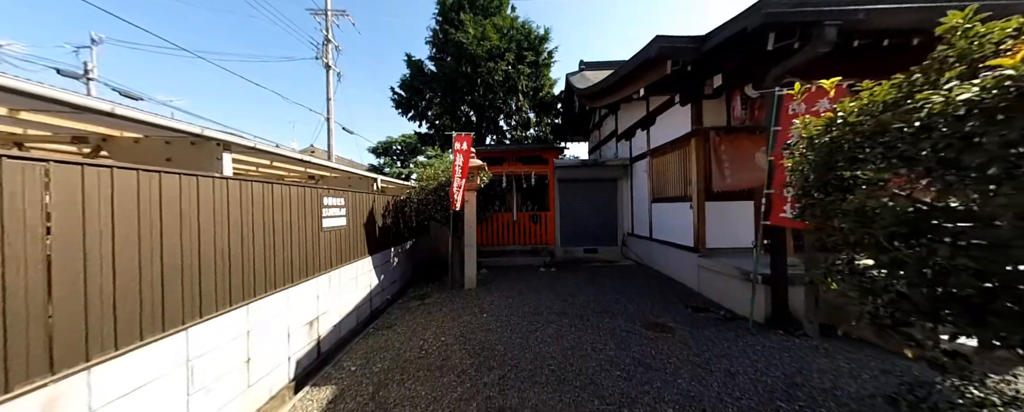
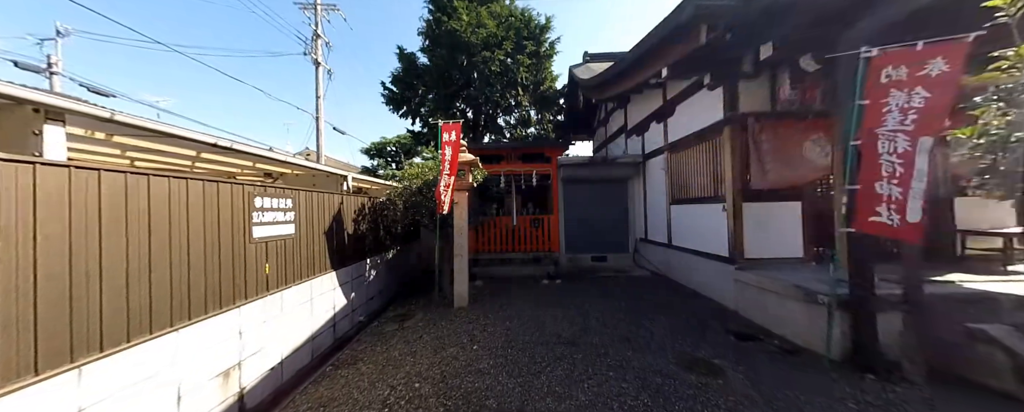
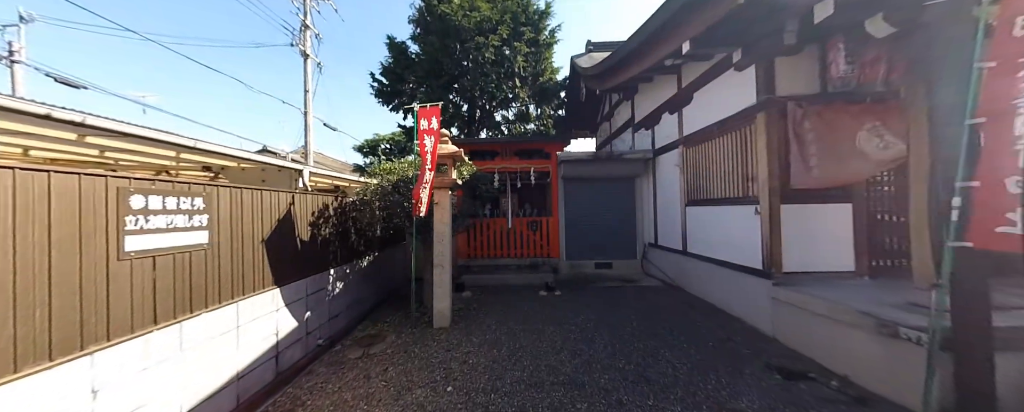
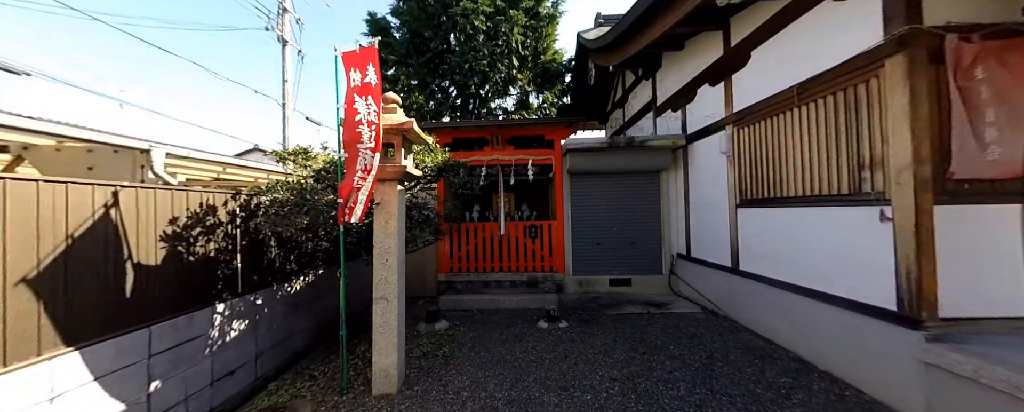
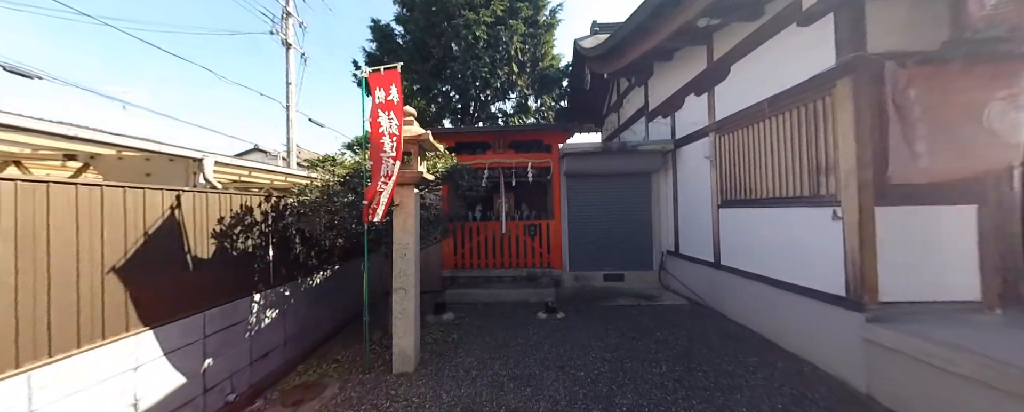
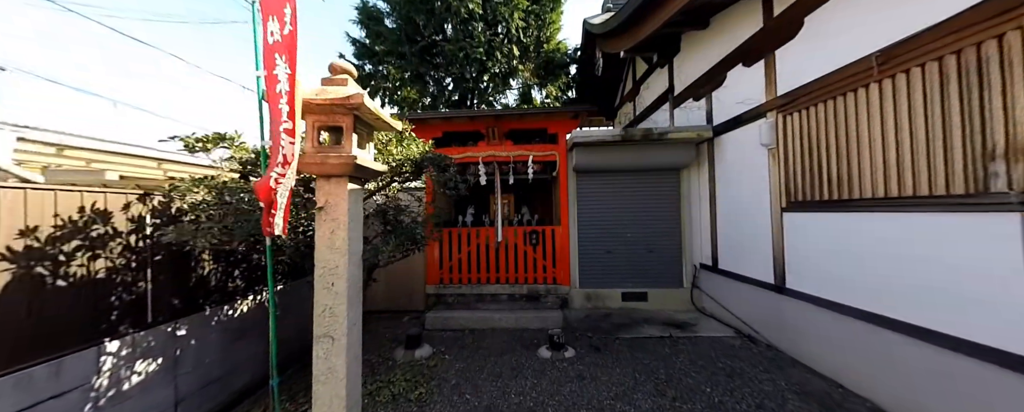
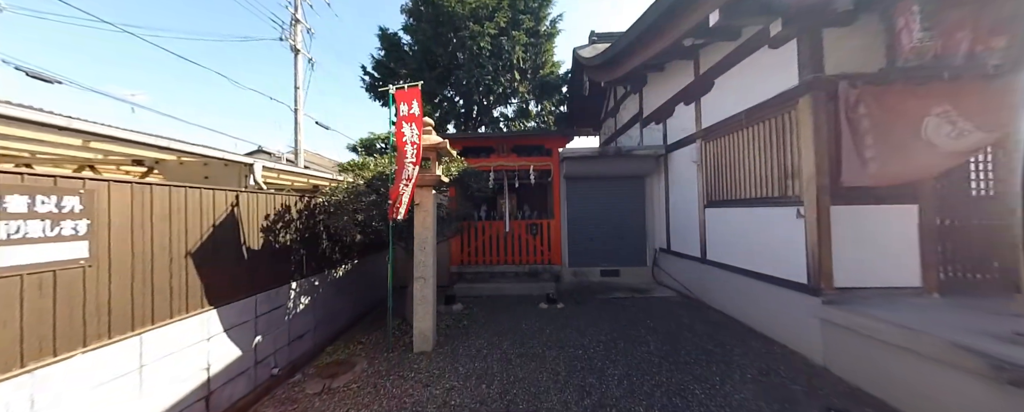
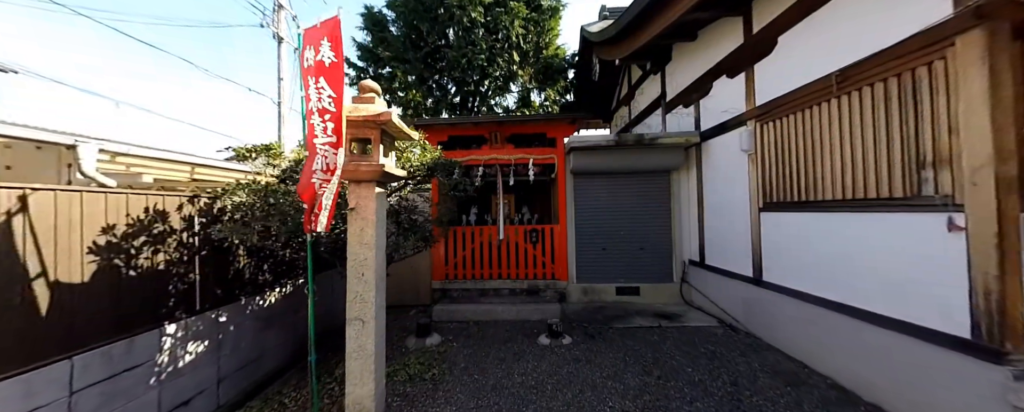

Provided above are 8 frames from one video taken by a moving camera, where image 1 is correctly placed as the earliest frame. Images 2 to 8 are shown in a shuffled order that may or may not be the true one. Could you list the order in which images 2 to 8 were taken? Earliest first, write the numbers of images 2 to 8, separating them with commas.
2, 3, 7, 5, 4, 8, 6
